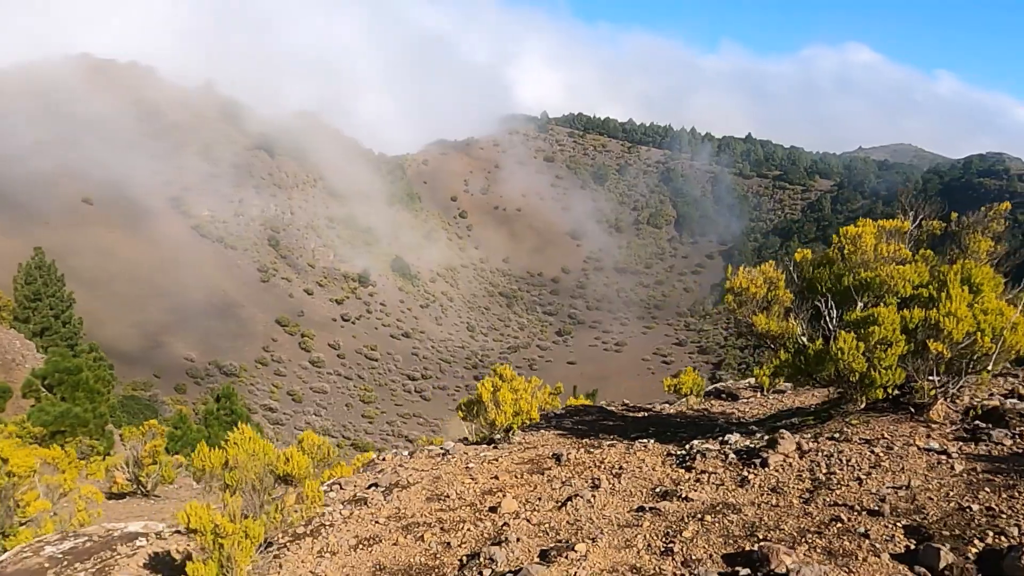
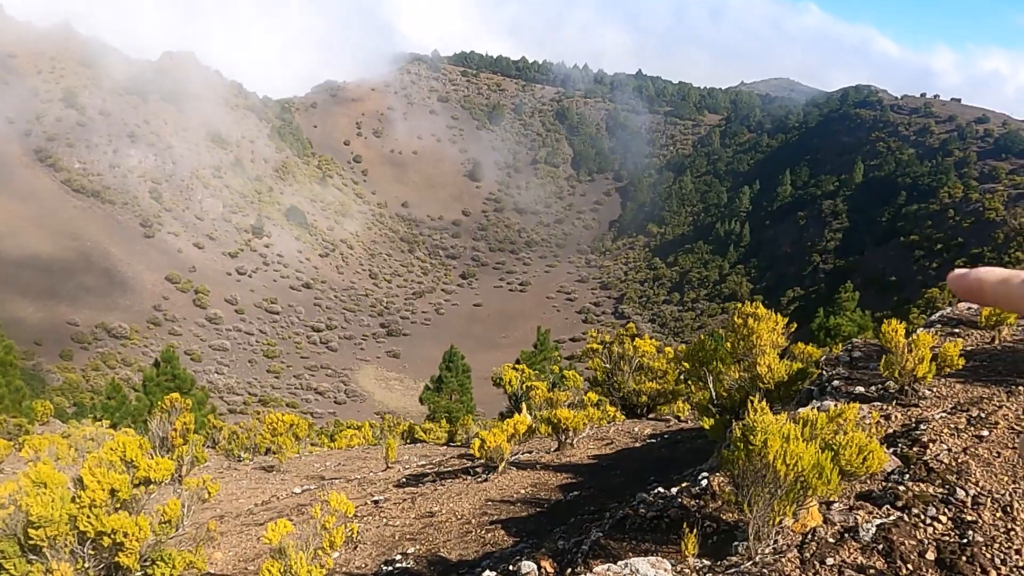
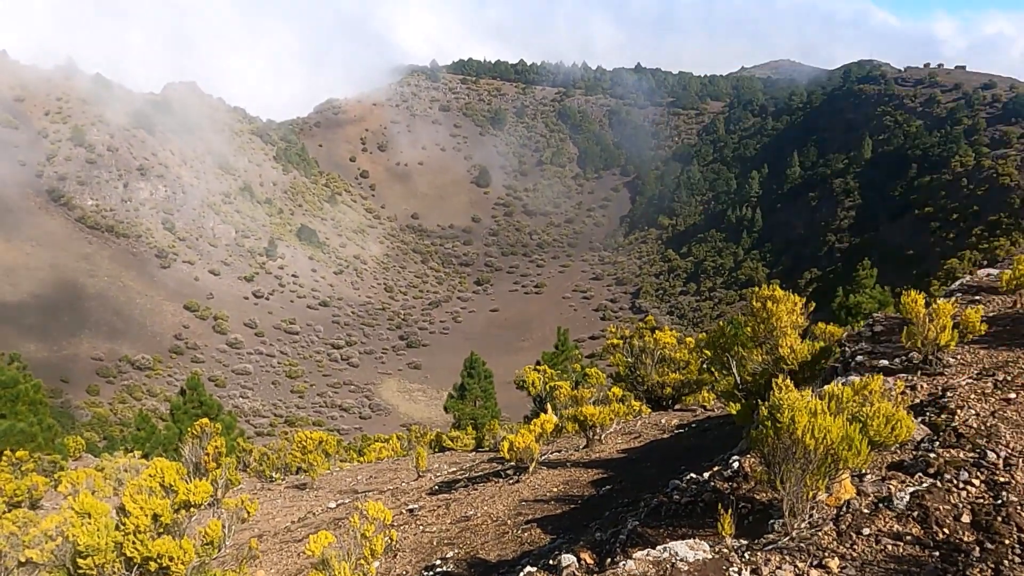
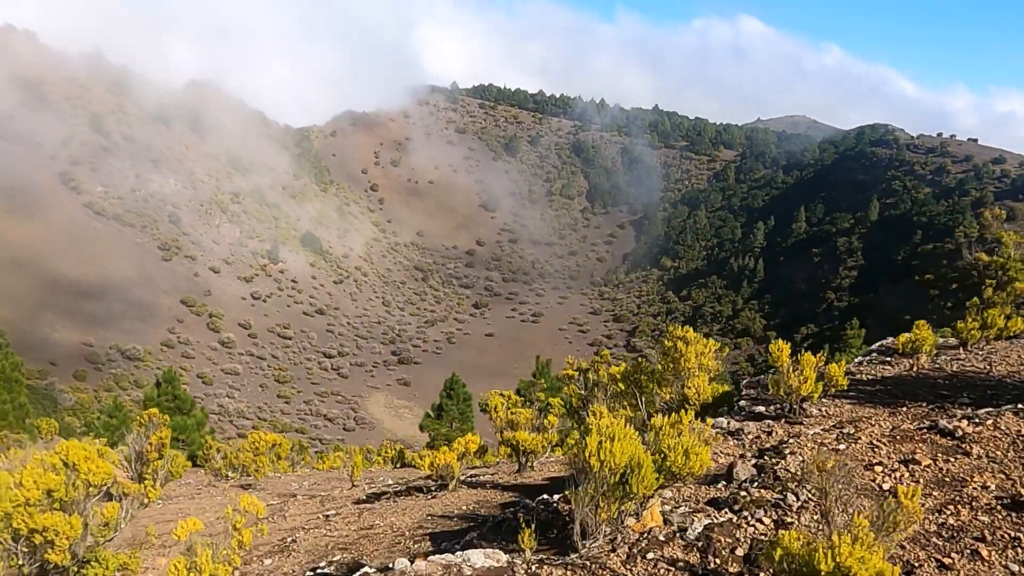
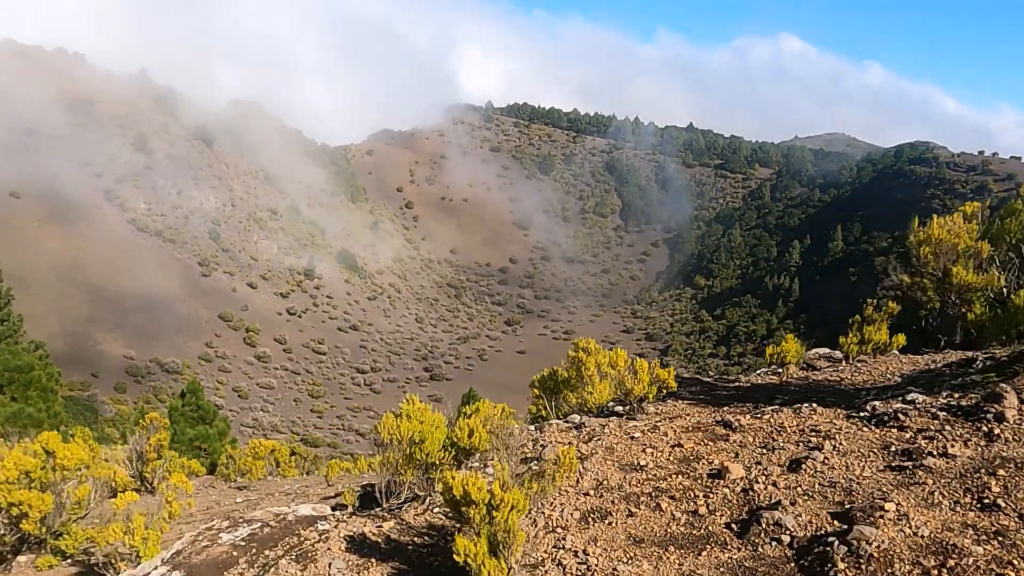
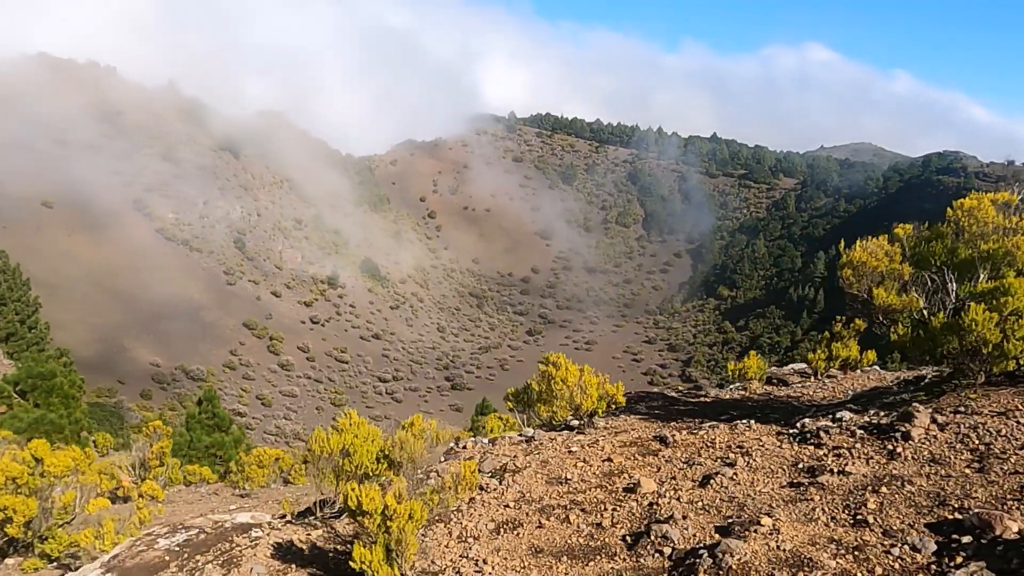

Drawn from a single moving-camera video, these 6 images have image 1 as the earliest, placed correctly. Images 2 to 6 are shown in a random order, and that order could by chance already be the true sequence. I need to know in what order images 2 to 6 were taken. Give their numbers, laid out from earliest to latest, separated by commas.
6, 5, 4, 2, 3
